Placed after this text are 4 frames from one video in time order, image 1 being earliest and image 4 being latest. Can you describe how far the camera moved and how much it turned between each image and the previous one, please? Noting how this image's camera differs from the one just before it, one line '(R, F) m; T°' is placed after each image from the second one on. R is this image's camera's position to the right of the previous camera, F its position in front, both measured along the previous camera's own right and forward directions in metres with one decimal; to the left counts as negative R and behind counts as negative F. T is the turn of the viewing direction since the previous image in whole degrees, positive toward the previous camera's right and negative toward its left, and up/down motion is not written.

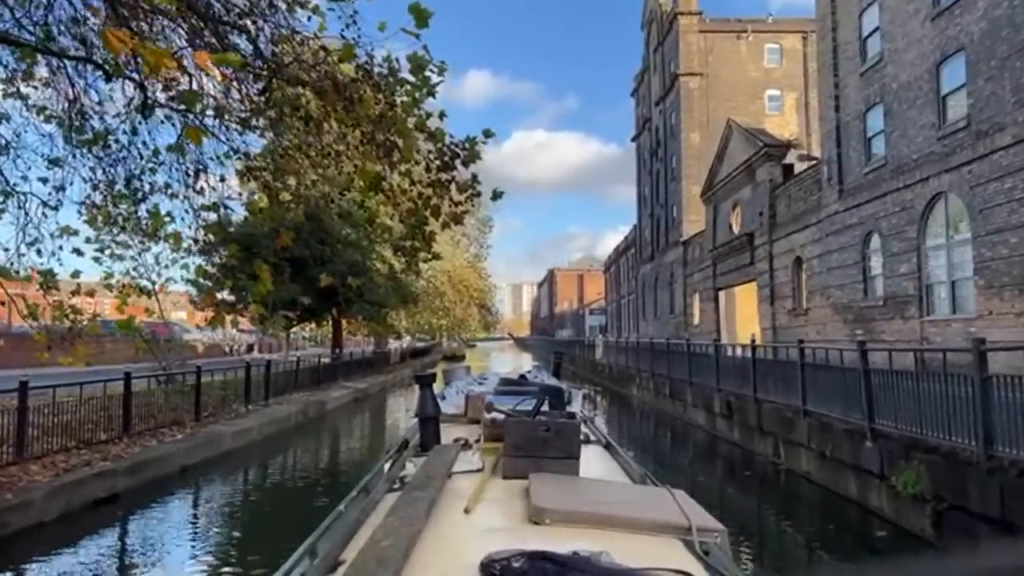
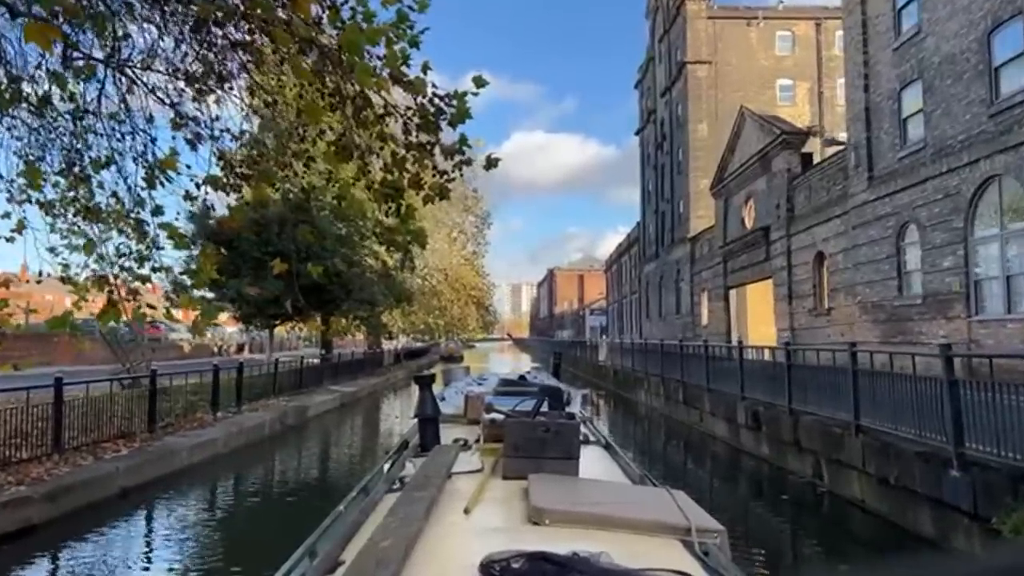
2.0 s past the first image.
(0.0, +0.7) m; 0°
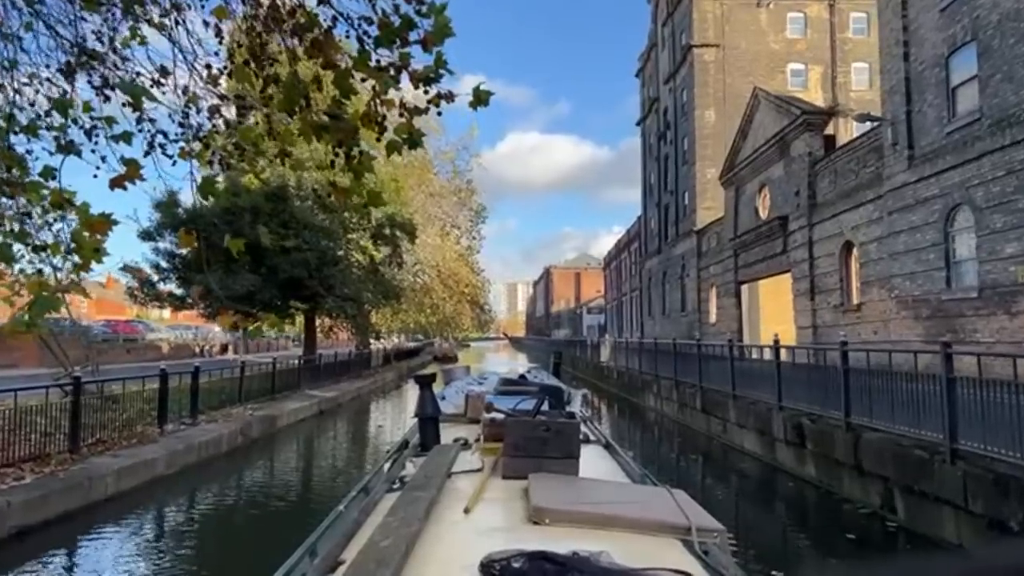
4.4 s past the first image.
(0.0, +0.8) m; 0°
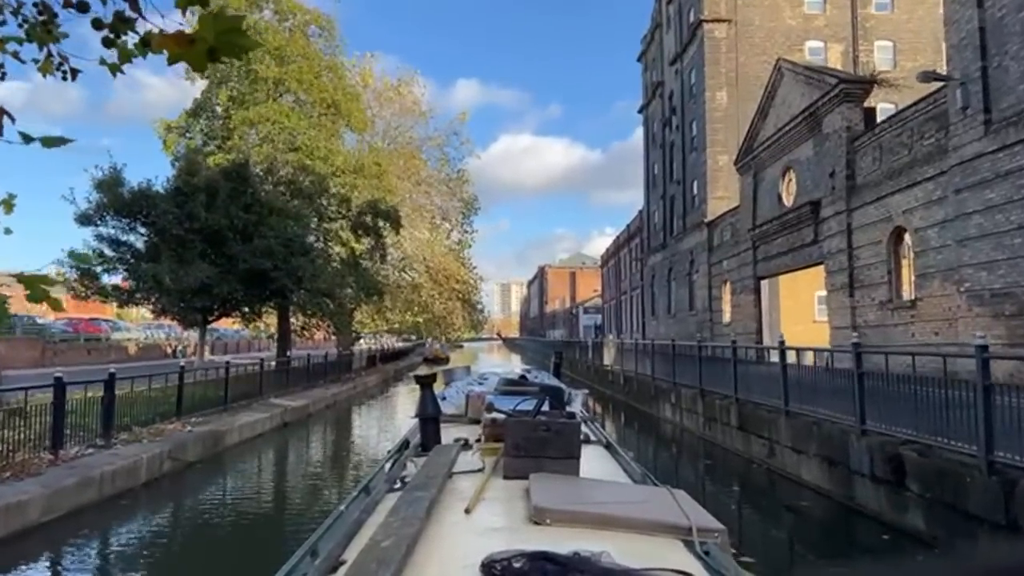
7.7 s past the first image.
(0.0, +1.1) m; 0°
